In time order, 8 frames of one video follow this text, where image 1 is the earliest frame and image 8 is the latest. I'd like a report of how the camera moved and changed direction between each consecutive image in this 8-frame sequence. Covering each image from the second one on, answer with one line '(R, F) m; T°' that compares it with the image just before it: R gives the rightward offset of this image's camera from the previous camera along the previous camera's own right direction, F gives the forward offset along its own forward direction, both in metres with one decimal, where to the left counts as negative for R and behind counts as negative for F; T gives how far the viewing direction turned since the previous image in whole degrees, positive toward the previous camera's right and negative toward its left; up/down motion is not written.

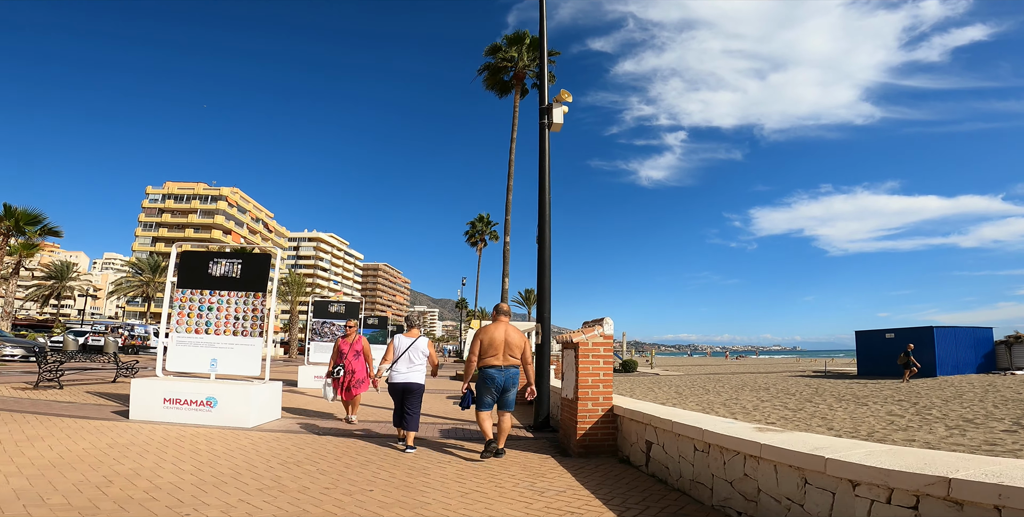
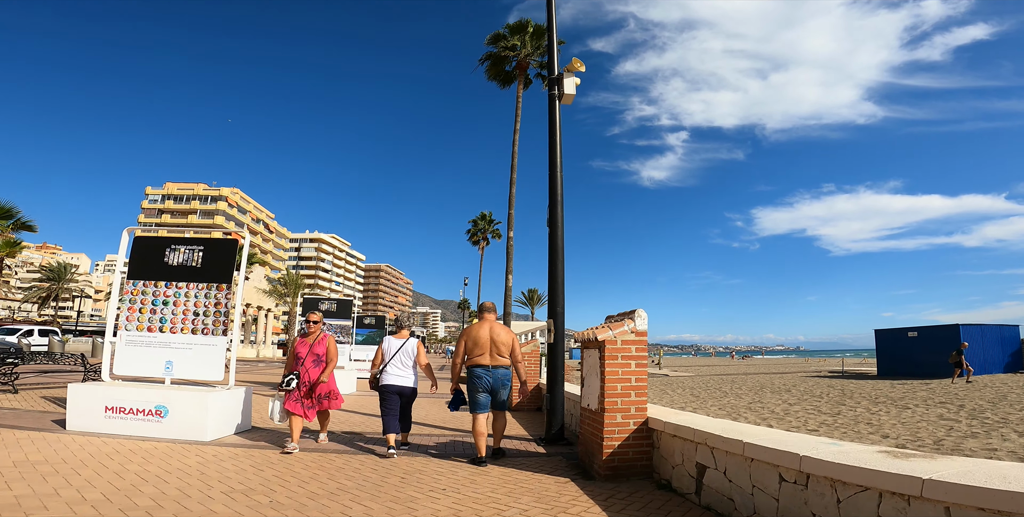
(-0.1, +1.1) m; 0°
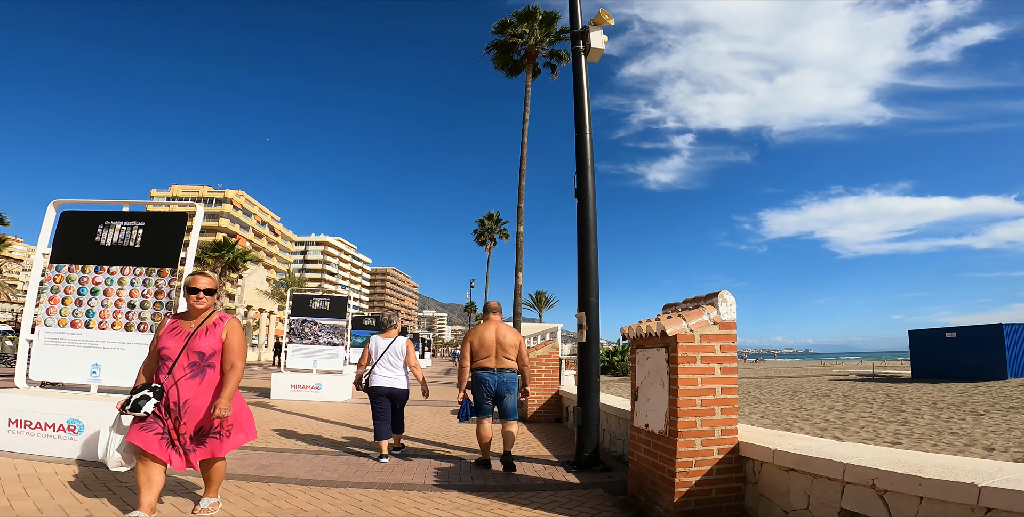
(-0.1, +1.4) m; -1°
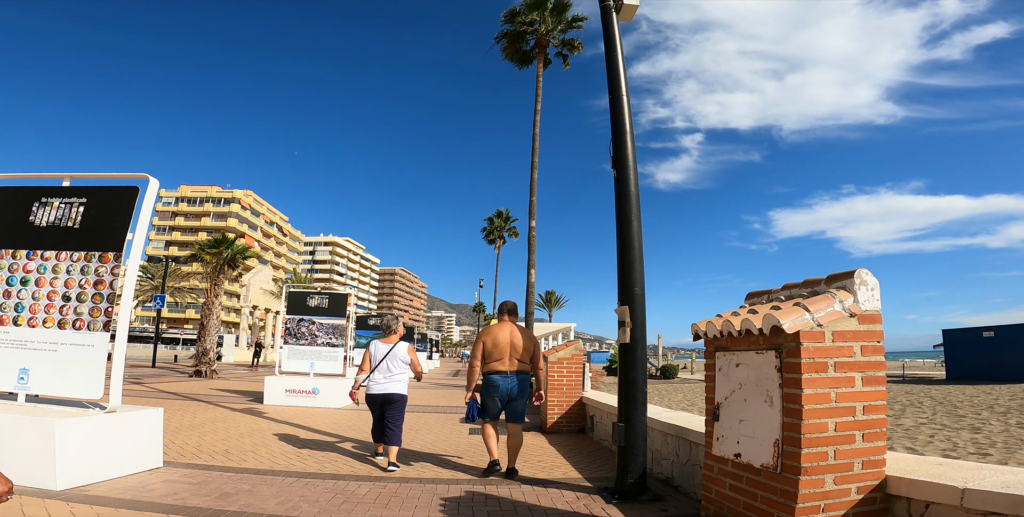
(-0.1, +1.0) m; -1°
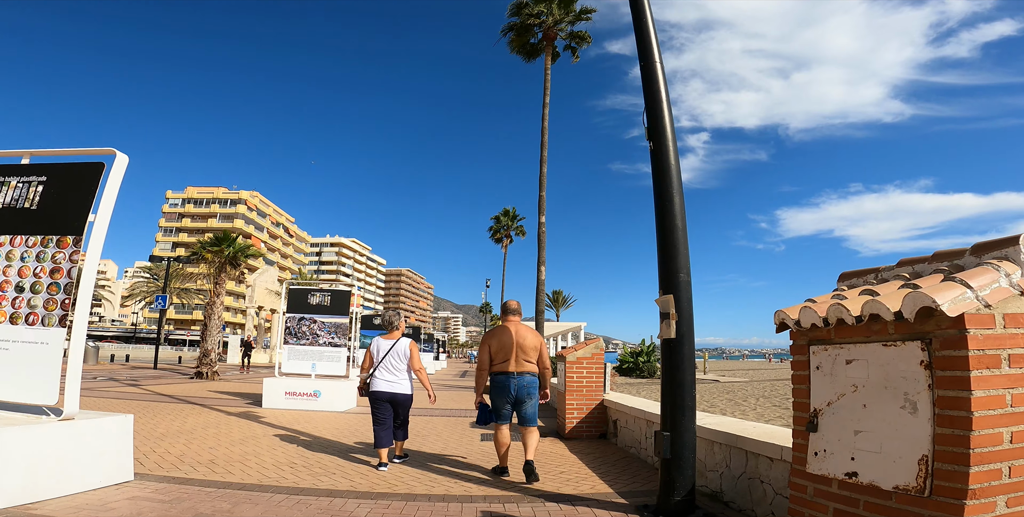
(-0.1, +0.6) m; -1°
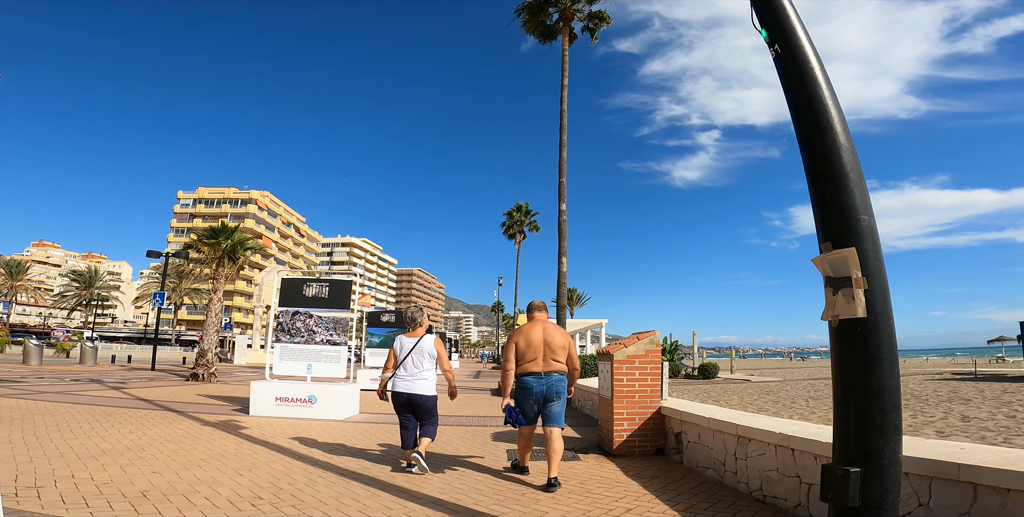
(-0.2, +1.4) m; -1°
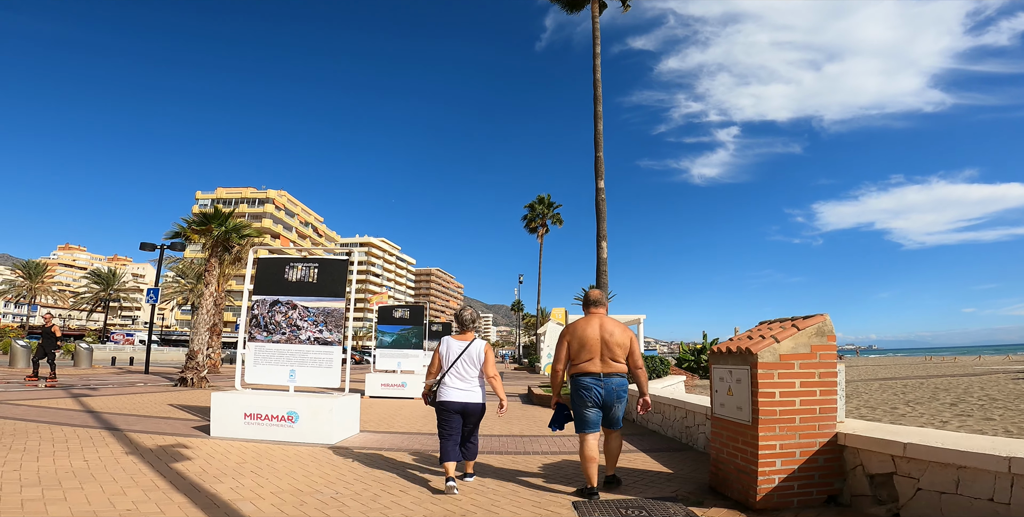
(-0.3, +2.3) m; -2°
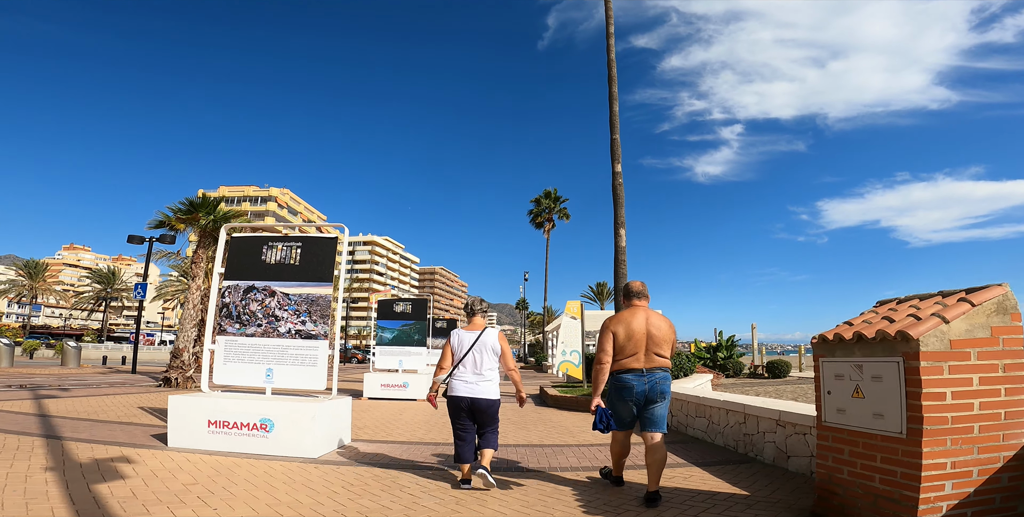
(-0.2, +1.1) m; 0°
